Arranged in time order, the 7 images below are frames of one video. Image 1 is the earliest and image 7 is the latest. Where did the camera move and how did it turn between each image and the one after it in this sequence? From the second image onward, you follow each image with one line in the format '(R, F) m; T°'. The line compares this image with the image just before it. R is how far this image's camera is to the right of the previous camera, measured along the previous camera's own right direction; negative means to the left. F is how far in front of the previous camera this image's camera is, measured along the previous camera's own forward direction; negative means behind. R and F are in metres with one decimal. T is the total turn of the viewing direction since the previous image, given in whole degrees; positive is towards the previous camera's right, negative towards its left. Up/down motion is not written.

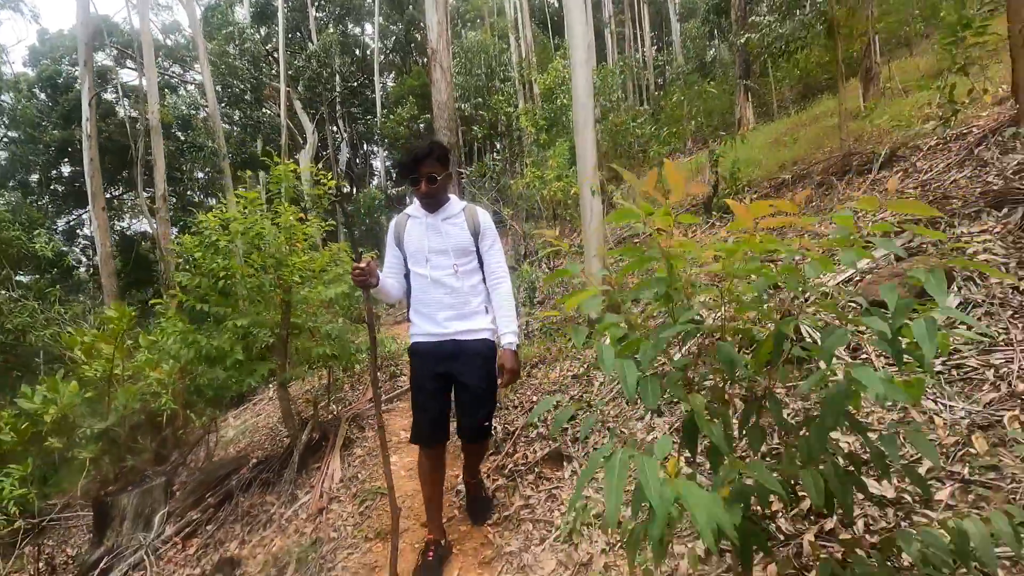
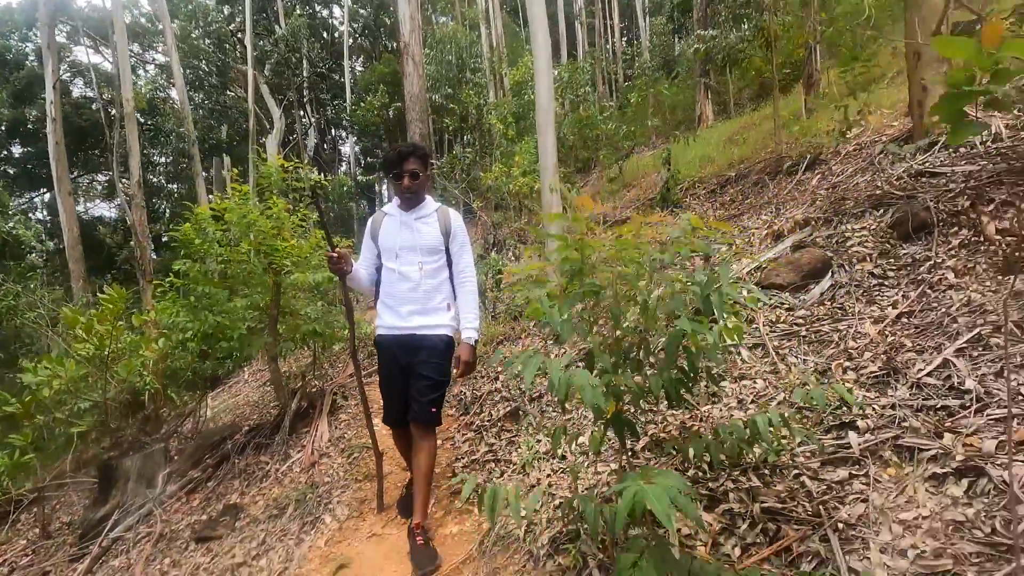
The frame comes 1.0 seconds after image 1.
(0.0, -0.6) m; +3°
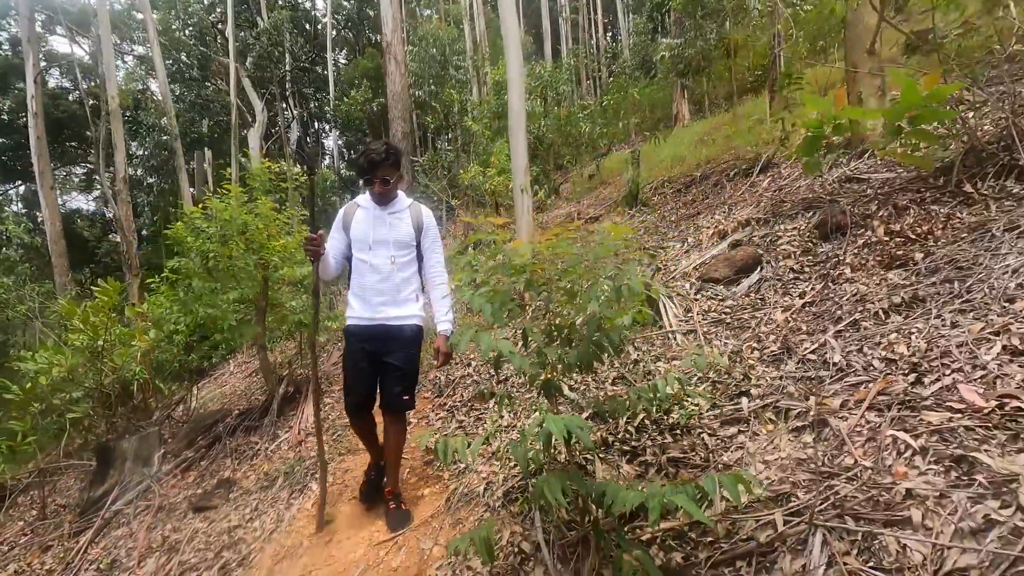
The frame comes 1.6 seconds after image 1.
(+0.1, -0.4) m; +2°
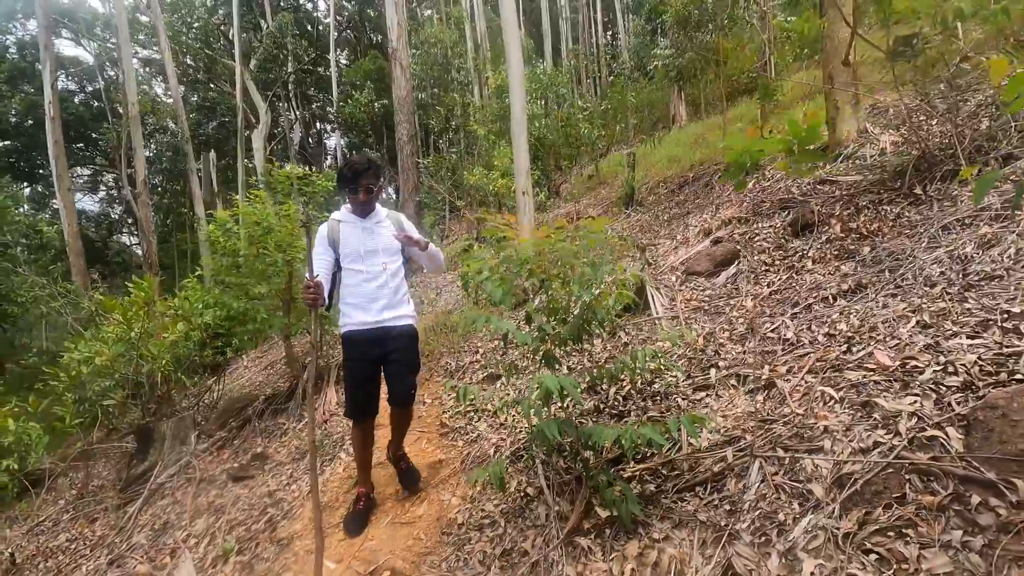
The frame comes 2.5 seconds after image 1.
(0.0, -0.4) m; 0°
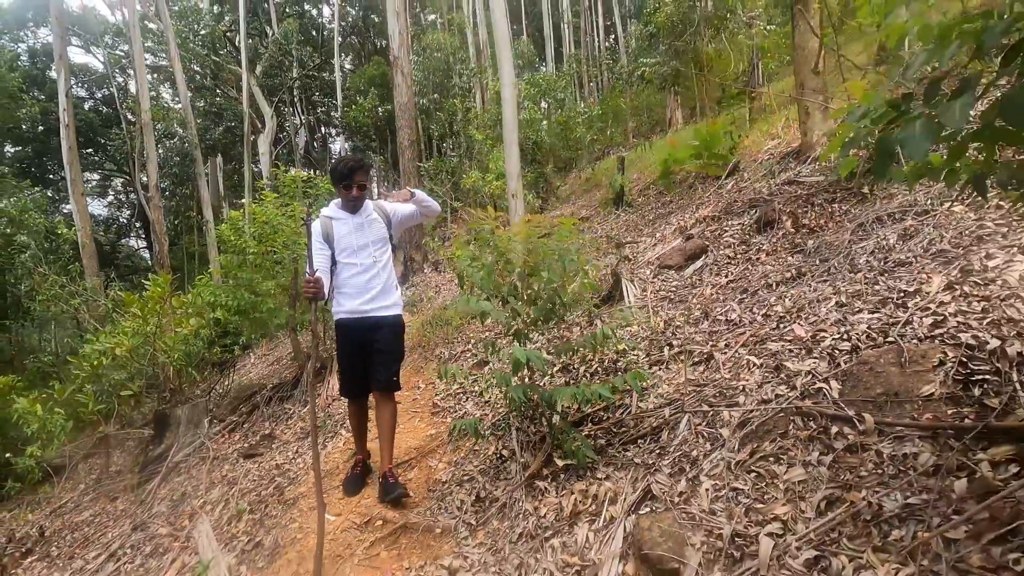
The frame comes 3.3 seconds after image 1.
(+0.2, -0.4) m; 0°
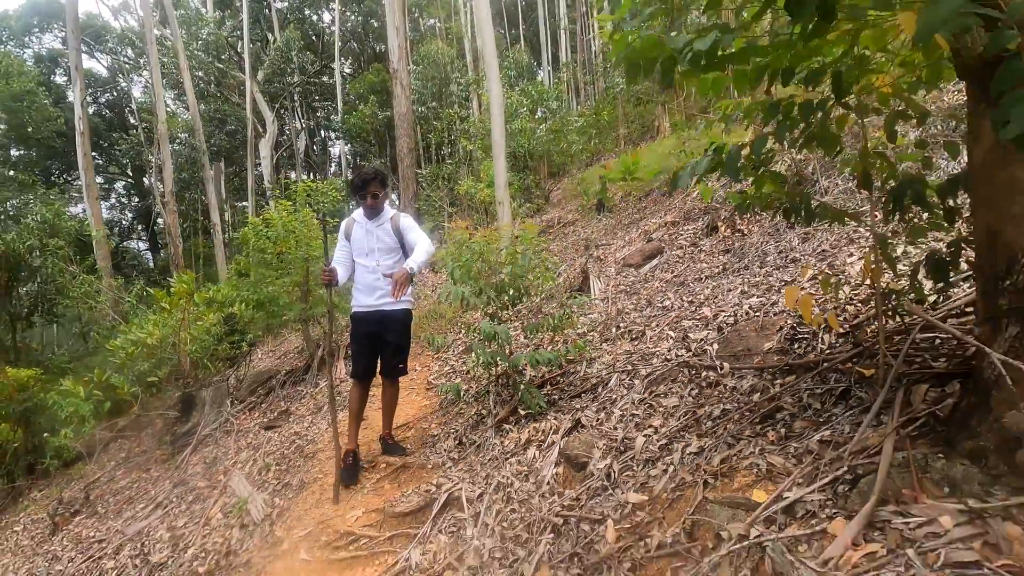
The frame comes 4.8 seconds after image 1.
(+0.1, -0.7) m; 0°
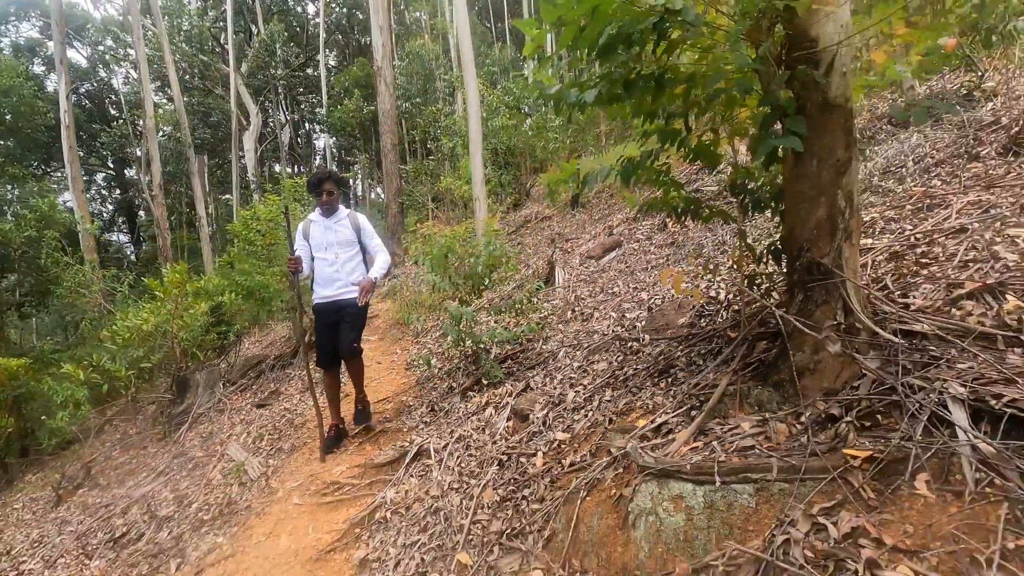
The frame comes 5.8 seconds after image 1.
(+0.2, -0.5) m; +1°
